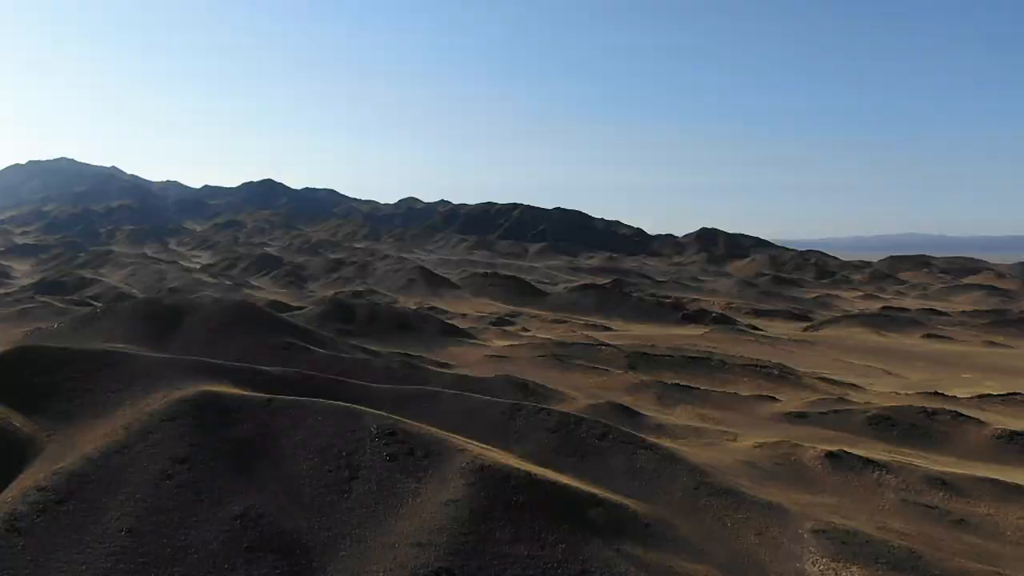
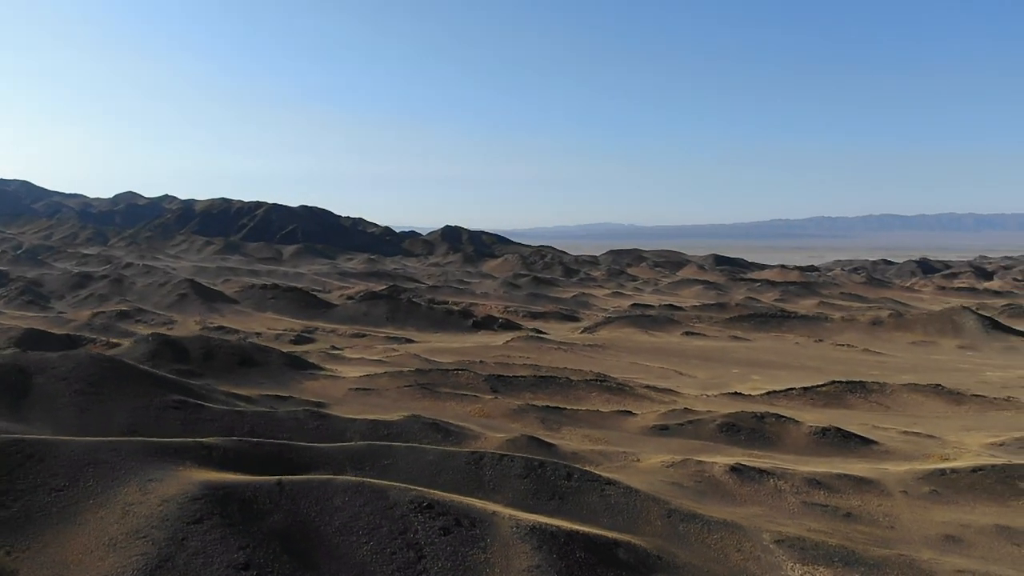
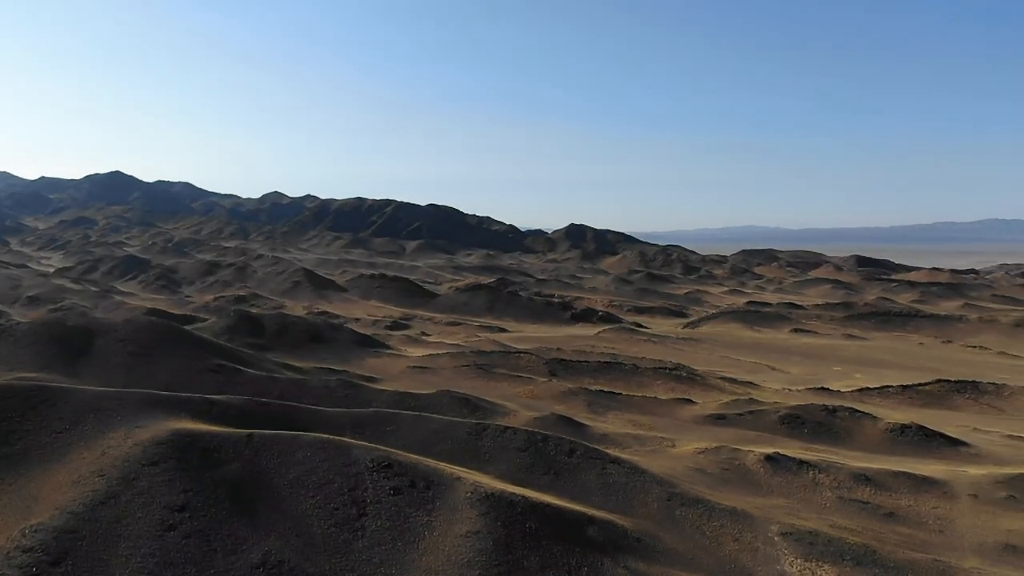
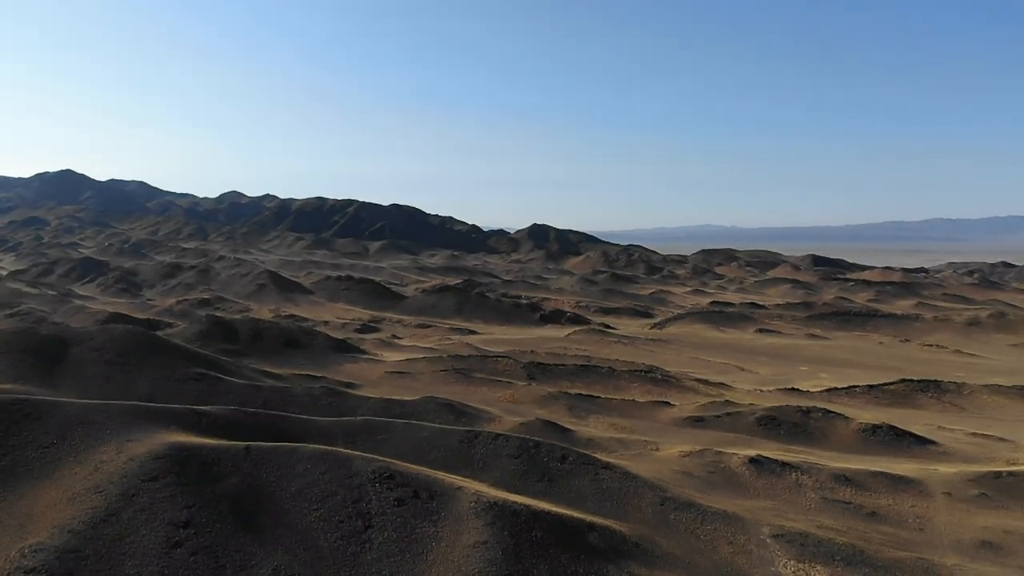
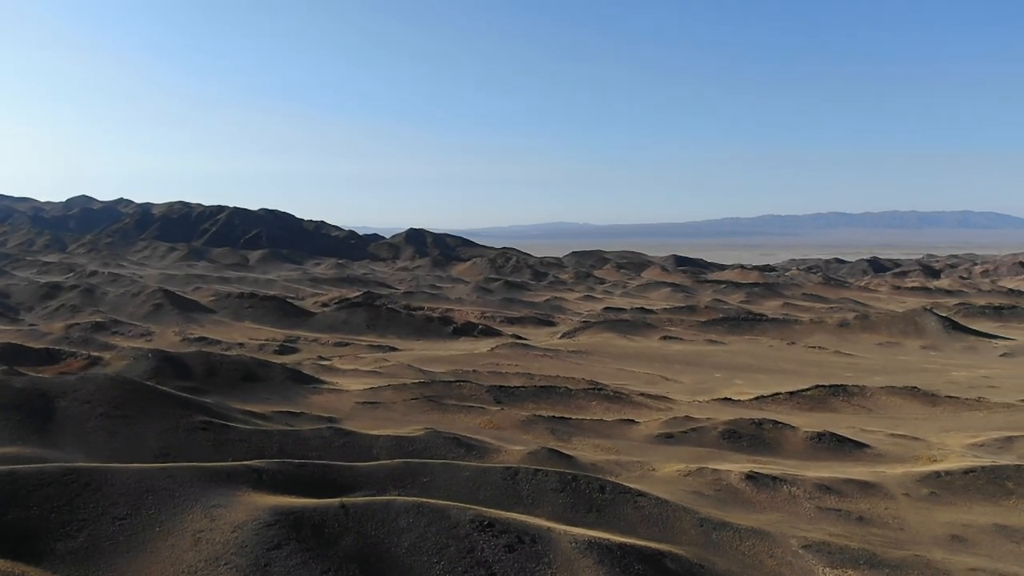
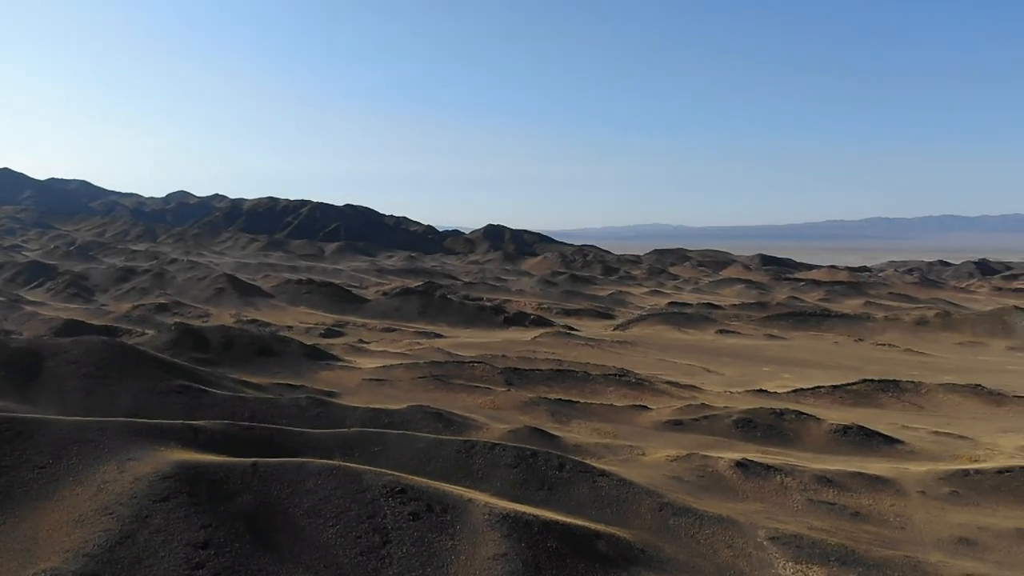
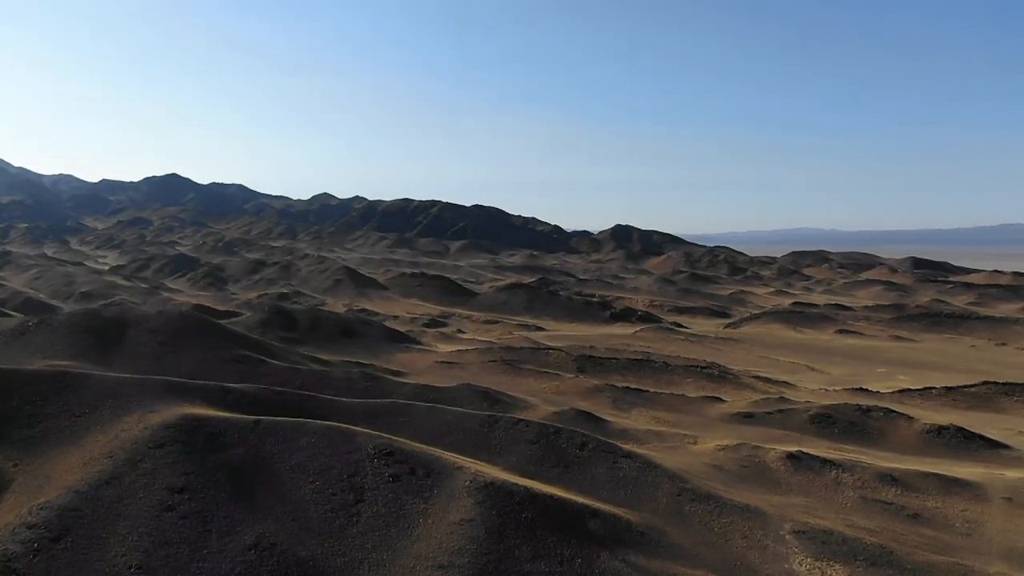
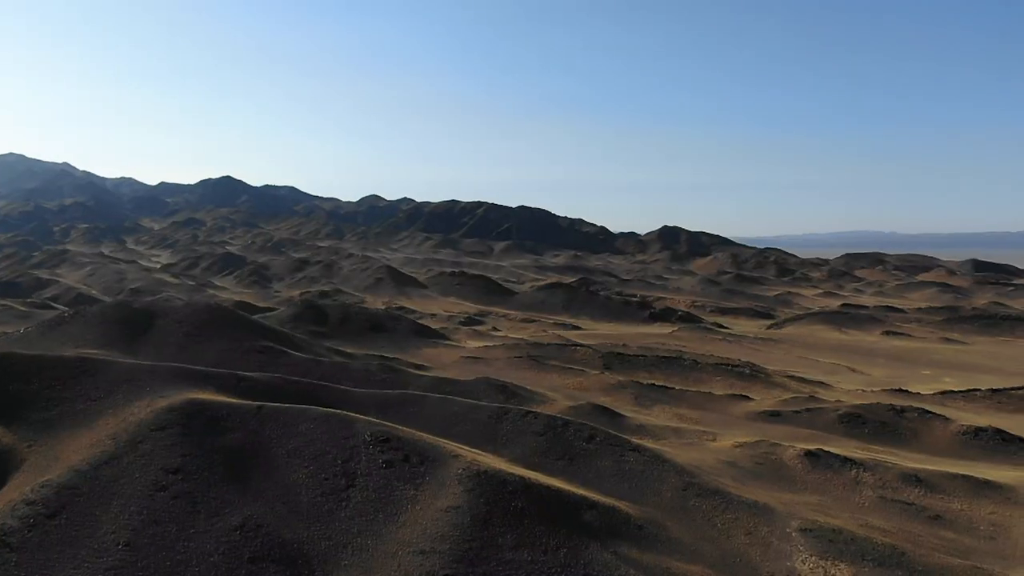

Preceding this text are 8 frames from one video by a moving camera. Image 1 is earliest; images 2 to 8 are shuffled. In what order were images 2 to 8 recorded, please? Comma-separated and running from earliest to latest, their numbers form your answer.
8, 7, 3, 4, 6, 2, 5
